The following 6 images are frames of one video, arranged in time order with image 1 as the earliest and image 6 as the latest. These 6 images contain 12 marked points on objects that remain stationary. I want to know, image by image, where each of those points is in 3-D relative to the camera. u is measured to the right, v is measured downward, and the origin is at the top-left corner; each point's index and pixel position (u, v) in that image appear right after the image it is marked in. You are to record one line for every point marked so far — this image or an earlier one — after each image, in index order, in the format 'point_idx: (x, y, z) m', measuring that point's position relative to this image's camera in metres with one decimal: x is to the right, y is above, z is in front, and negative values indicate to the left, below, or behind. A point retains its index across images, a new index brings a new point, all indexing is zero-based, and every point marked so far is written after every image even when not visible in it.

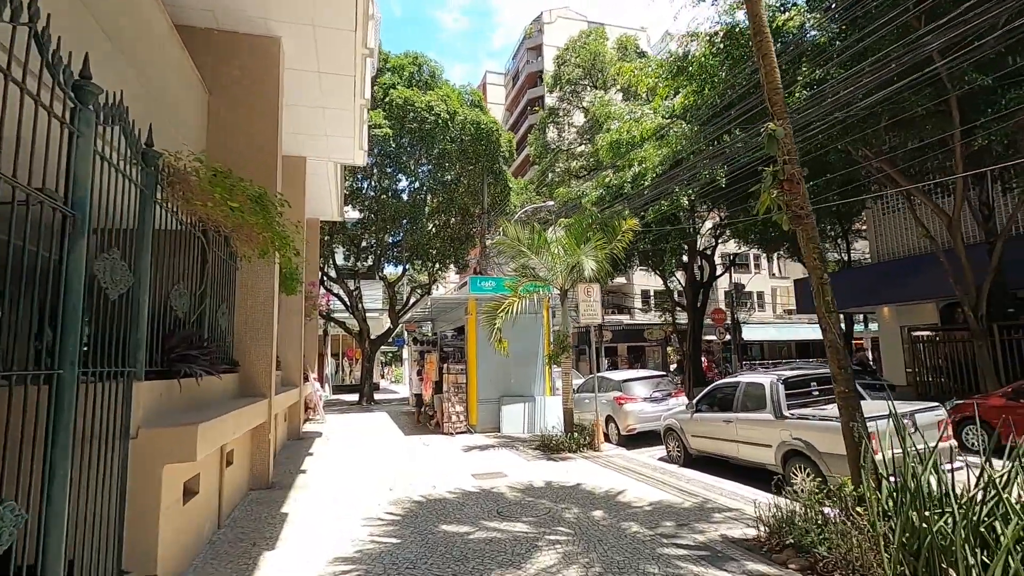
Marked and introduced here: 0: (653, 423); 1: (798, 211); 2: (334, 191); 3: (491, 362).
0: (+3.0, -3.0, +11.7) m
1: (+2.7, +0.7, +5.1) m
2: (-5.2, +2.9, +15.5) m
3: (-0.5, -1.8, +13.6) m
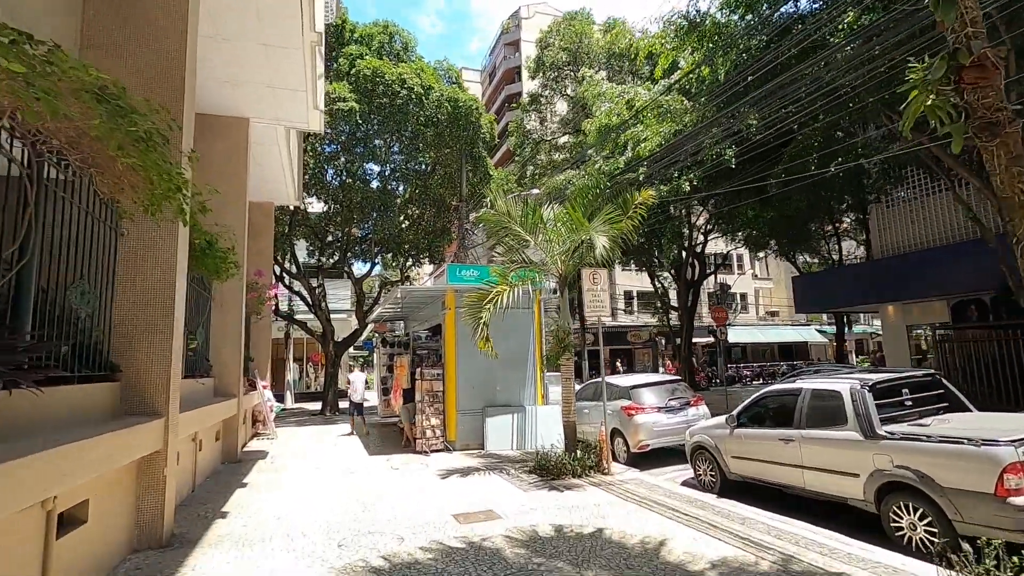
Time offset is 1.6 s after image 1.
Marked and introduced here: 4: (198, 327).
0: (+2.8, -2.8, +9.7) m
1: (+2.8, +1.0, +3.2) m
2: (-5.6, +3.1, +13.2) m
3: (-0.8, -1.6, +11.4) m
4: (-5.2, -0.6, +8.7) m
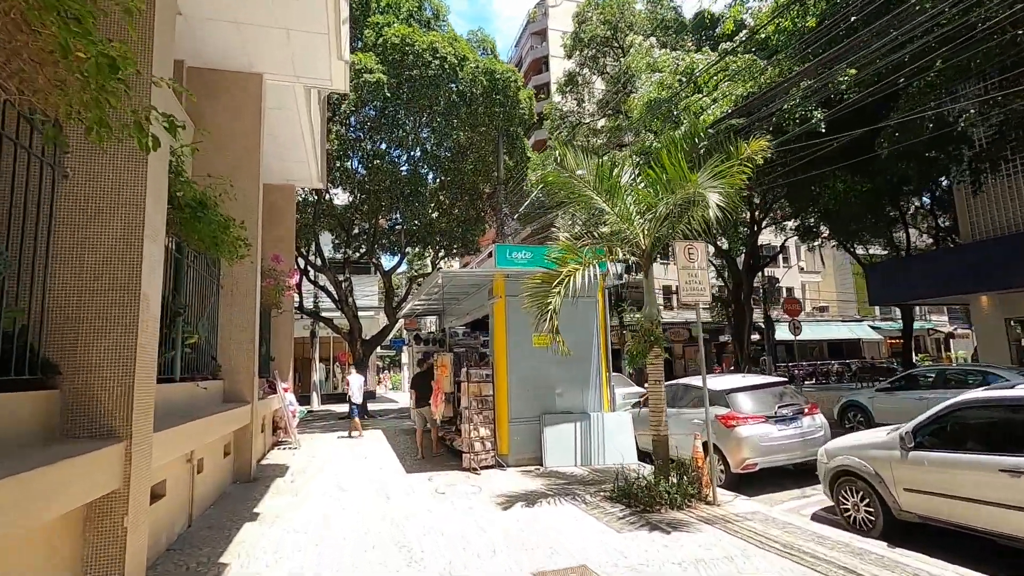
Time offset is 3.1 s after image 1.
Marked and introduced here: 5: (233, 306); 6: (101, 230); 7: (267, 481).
0: (+3.9, -2.5, +7.7) m
1: (+3.5, +1.3, +1.2) m
2: (-4.4, +3.4, +11.6) m
3: (+0.3, -1.3, +9.6) m
4: (-4.2, -0.4, +7.0) m
5: (-4.5, -0.3, +8.6) m
6: (-3.0, +0.4, +3.8) m
7: (-3.9, -3.1, +8.5) m
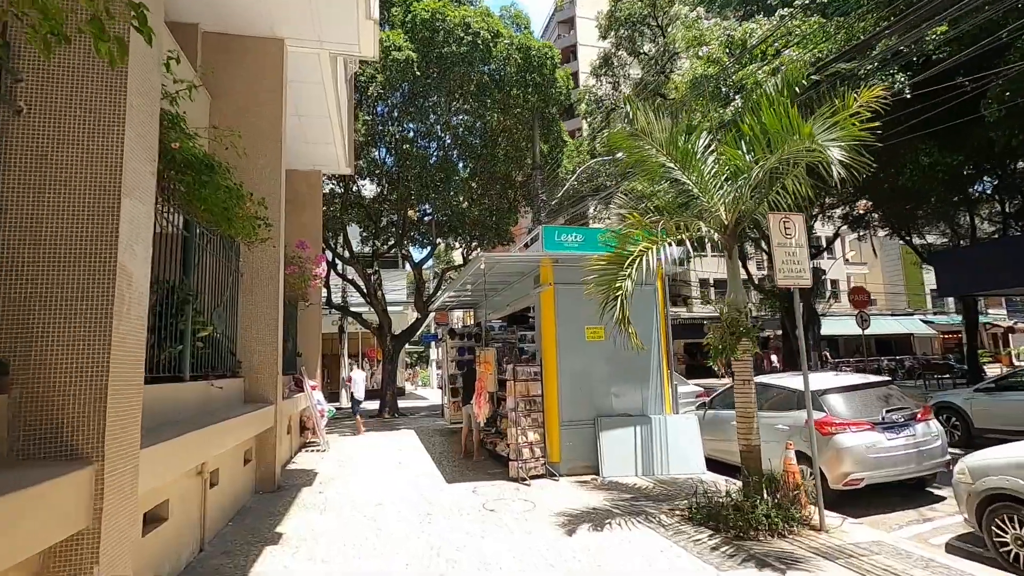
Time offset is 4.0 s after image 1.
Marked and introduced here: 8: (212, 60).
0: (+4.6, -2.2, +6.5) m
1: (+3.9, +1.5, -0.1) m
2: (-3.6, +3.6, +10.7) m
3: (+1.1, -1.1, +8.5) m
4: (-3.5, -0.2, +6.2) m
5: (-3.8, -0.1, +7.7) m
6: (-2.4, +0.6, +2.9) m
7: (-3.1, -2.9, +7.6) m
8: (-4.5, +3.4, +8.0) m
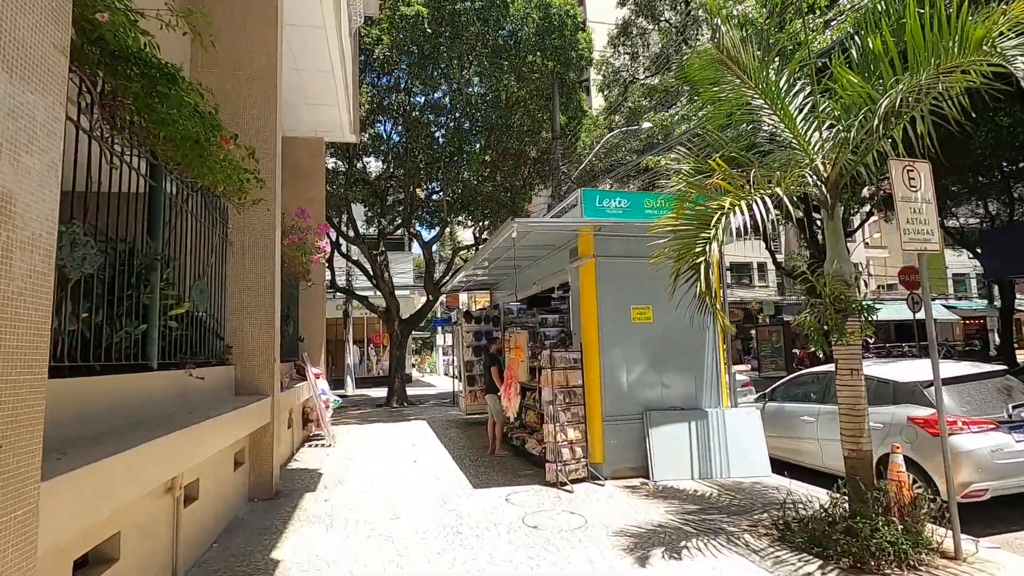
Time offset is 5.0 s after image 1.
0: (+5.0, -1.9, +5.3) m
1: (+4.4, +1.6, -1.3) m
2: (-3.1, +4.0, +9.4) m
3: (+1.6, -0.7, +7.3) m
4: (-3.0, +0.1, +5.0) m
5: (-3.3, +0.2, +6.6) m
6: (-2.0, +0.8, +1.7) m
7: (-2.6, -2.5, +6.5) m
8: (-4.0, +3.8, +6.7) m
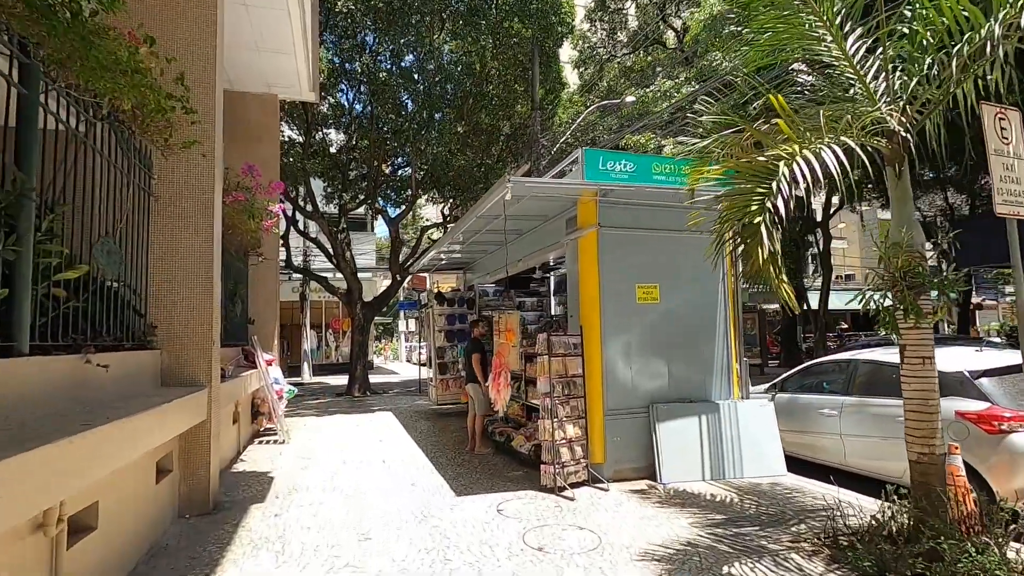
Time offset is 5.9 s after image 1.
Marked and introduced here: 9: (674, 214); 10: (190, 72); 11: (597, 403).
0: (+5.0, -1.7, +4.7) m
1: (+4.9, +1.7, -2.1) m
2: (-3.3, +4.4, +8.1) m
3: (+1.4, -0.5, +6.4) m
4: (-3.0, +0.4, +3.7) m
5: (-3.4, +0.6, +5.3) m
6: (-1.7, +1.0, +0.5) m
7: (-2.7, -2.2, +5.3) m
8: (-4.0, +4.1, +5.3) m
9: (+2.1, +0.9, +6.8) m
10: (-3.2, +2.1, +5.3) m
11: (+1.0, -1.3, +6.2) m
